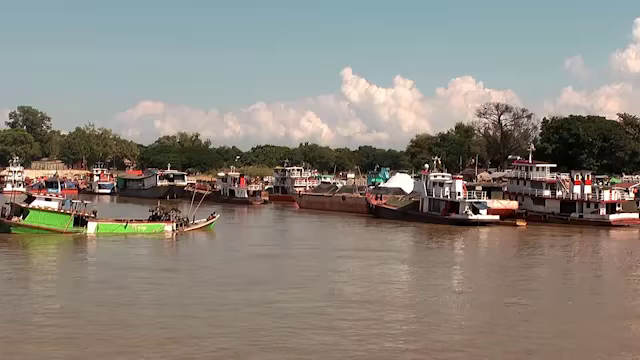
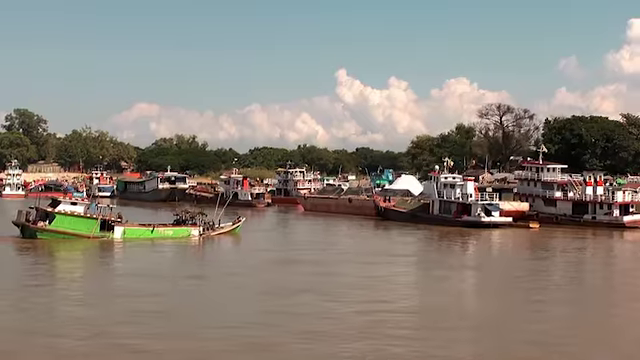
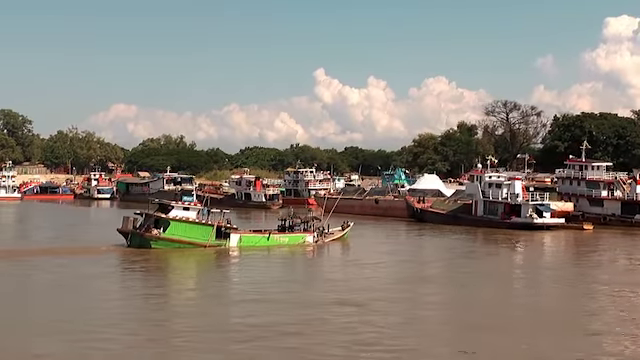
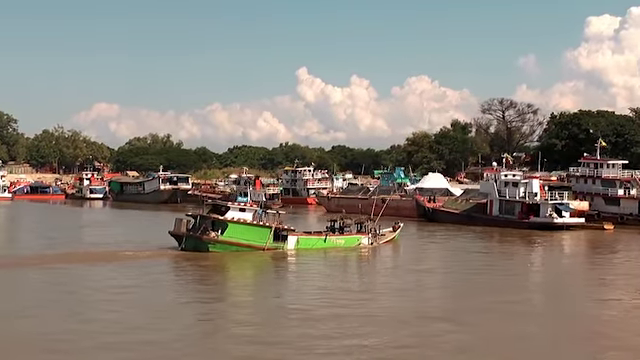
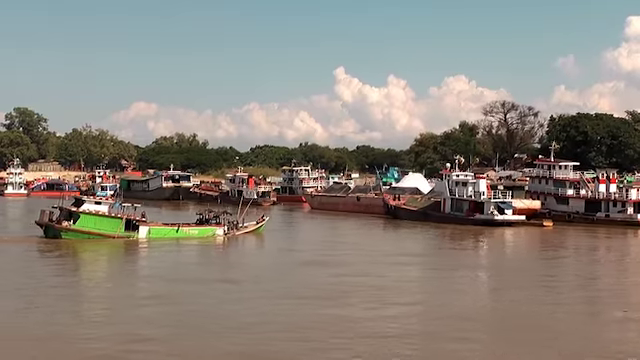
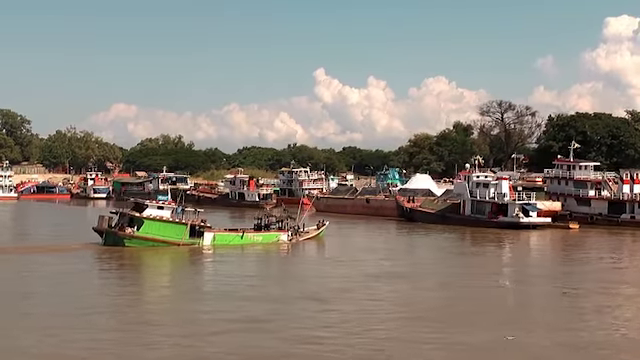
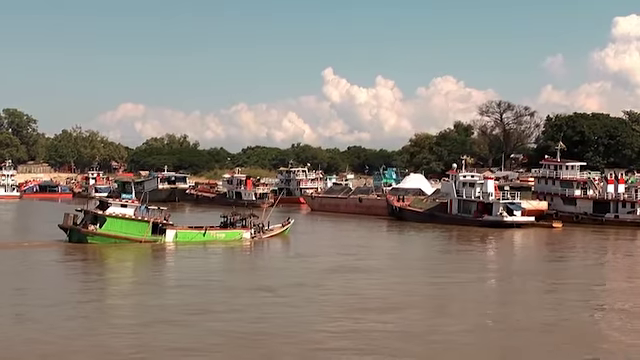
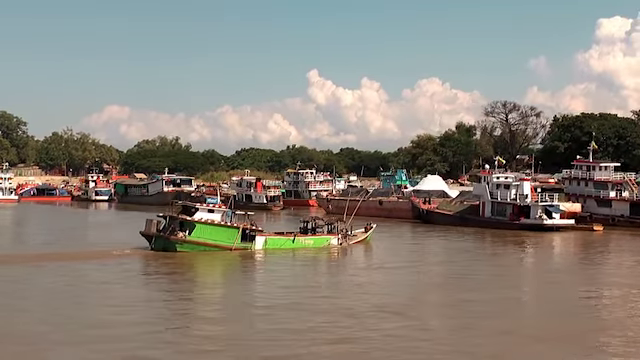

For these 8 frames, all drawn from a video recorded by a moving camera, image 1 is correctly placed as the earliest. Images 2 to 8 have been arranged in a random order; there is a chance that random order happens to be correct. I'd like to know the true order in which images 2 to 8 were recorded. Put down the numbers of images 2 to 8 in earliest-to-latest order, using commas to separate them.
2, 5, 7, 6, 3, 8, 4
